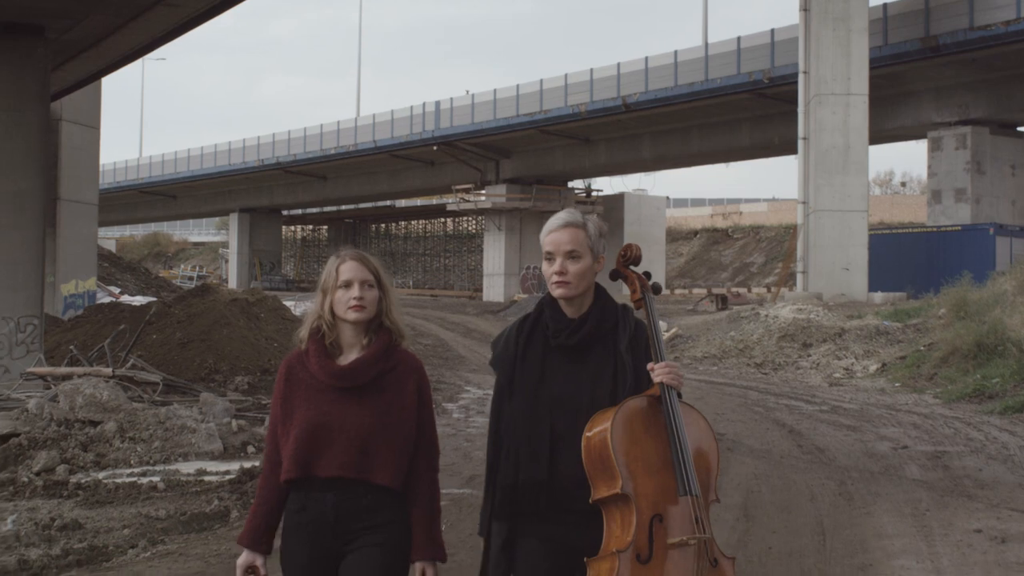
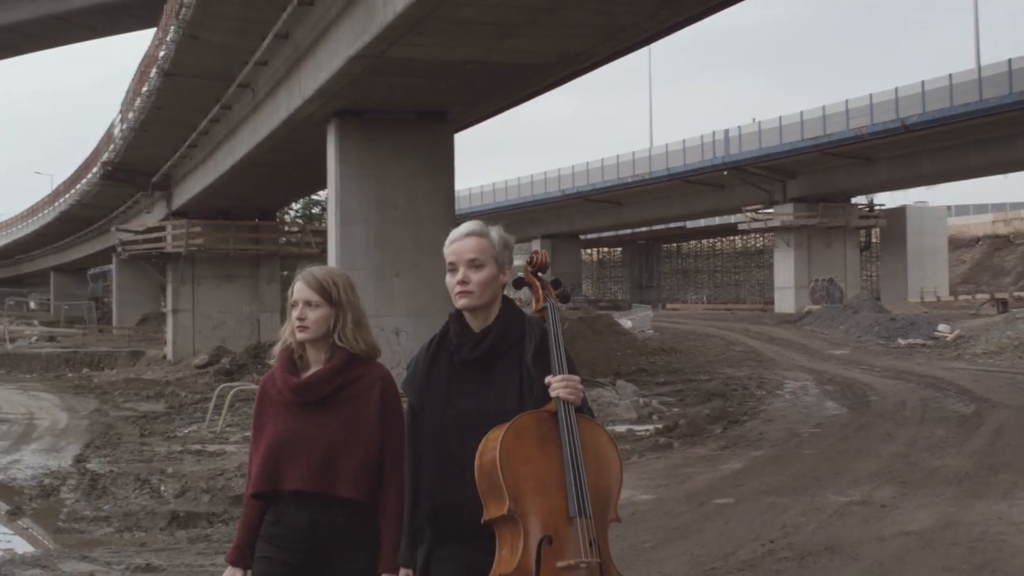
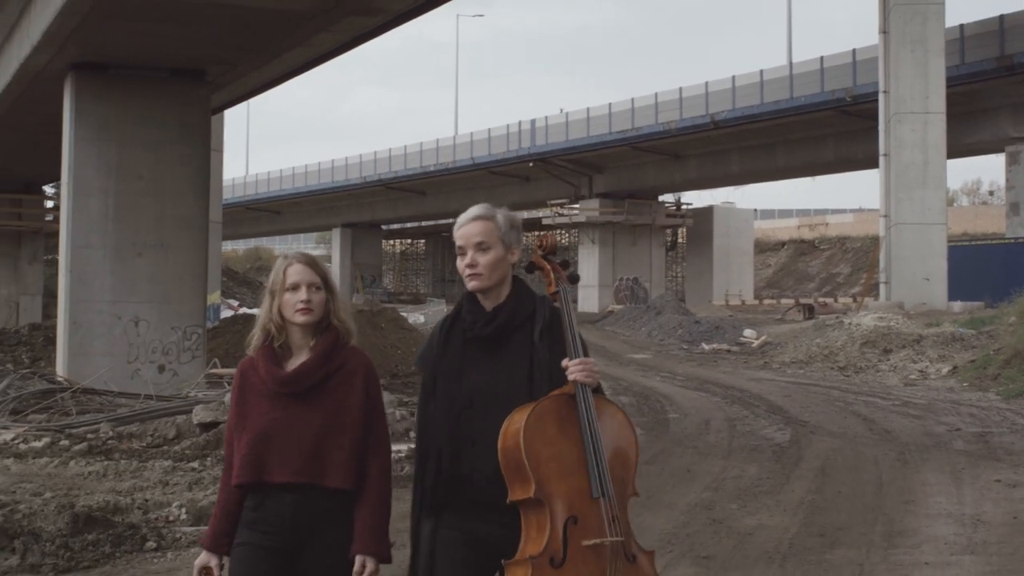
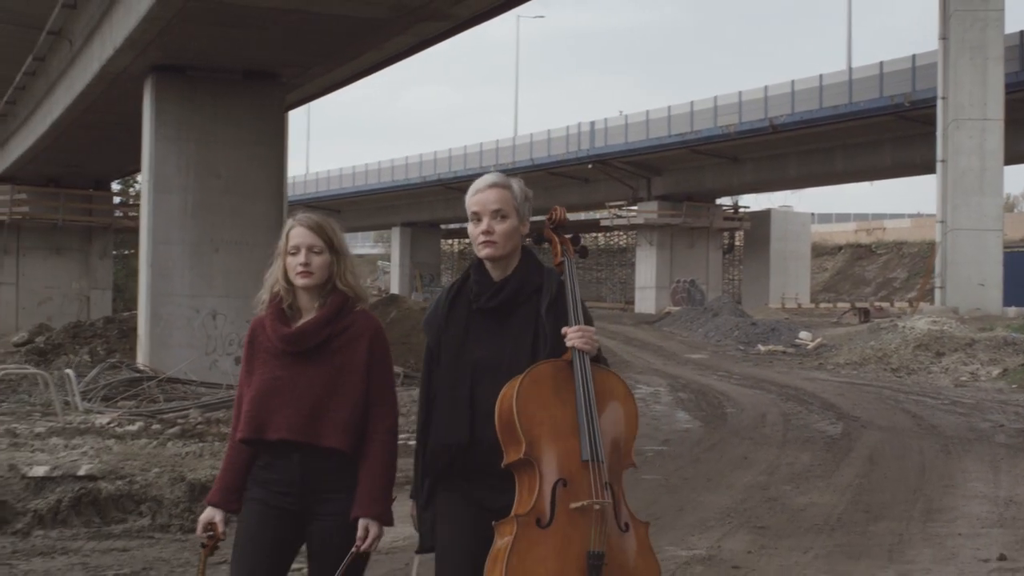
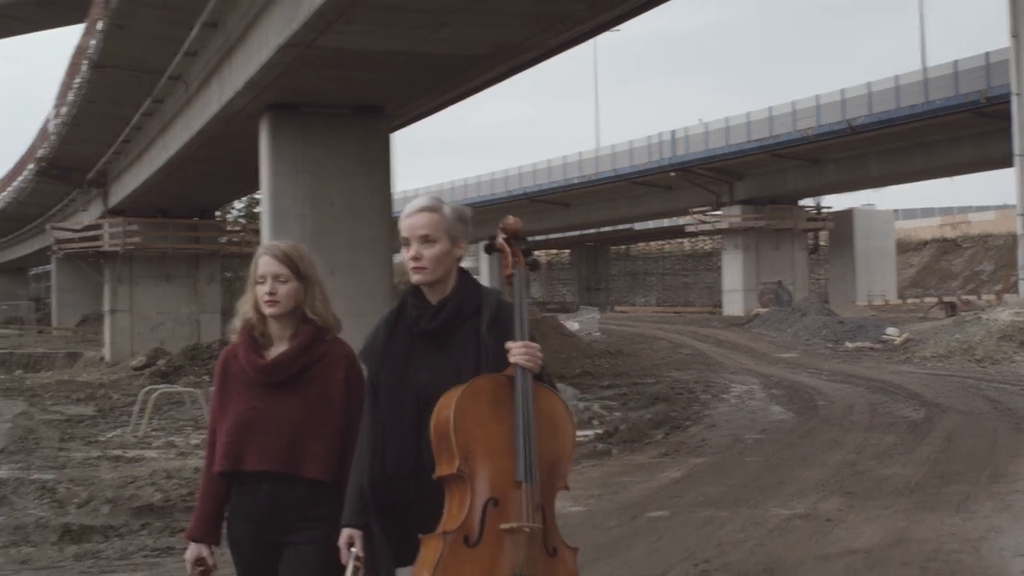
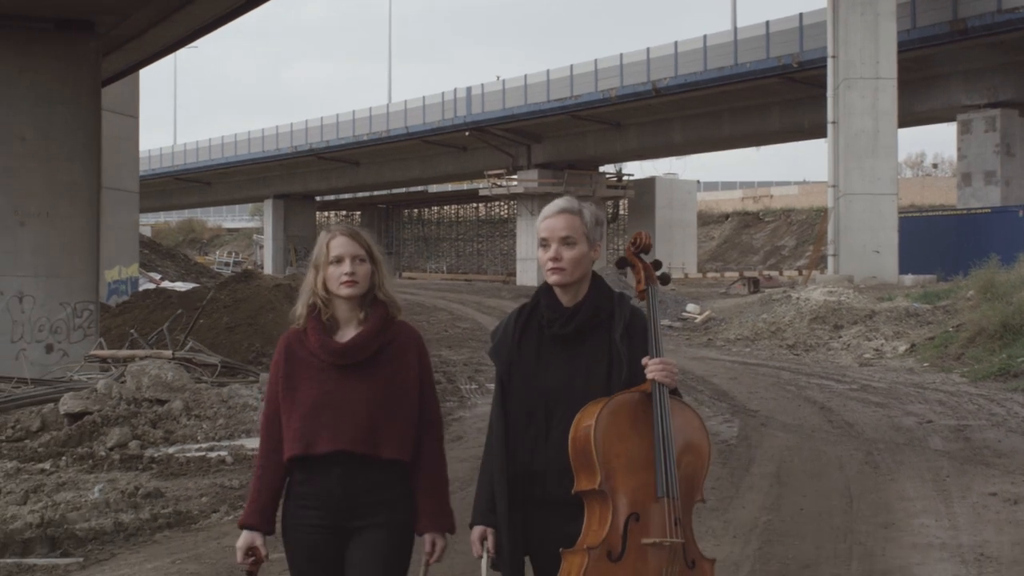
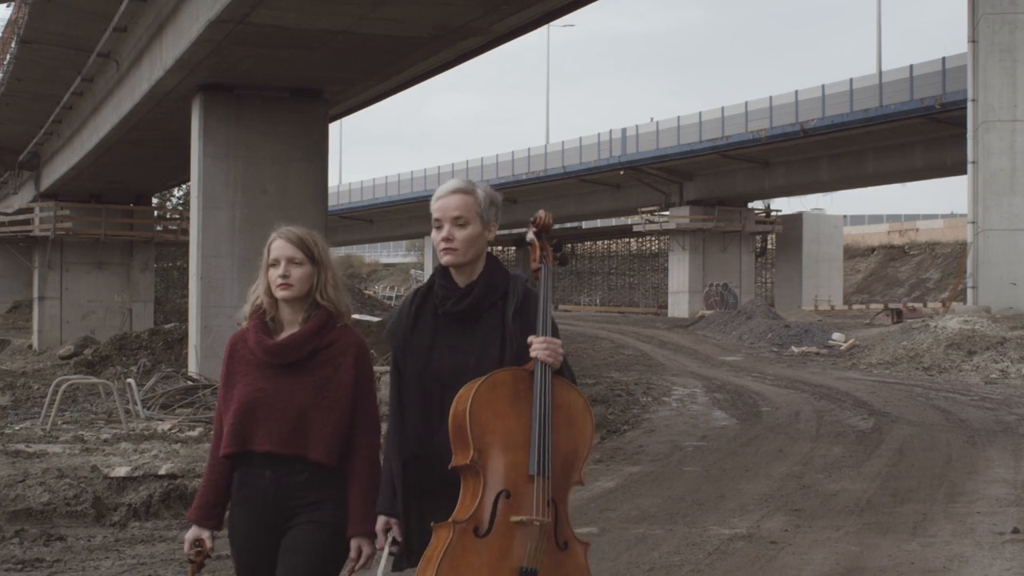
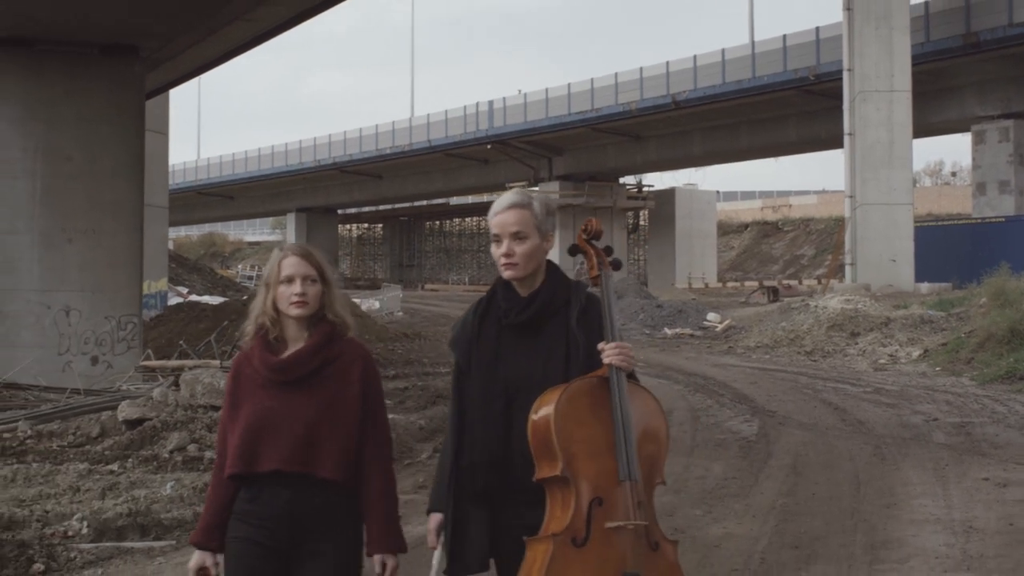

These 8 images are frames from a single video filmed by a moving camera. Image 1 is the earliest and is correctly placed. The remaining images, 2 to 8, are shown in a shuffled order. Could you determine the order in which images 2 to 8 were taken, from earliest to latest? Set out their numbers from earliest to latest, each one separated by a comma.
6, 8, 3, 4, 7, 5, 2
